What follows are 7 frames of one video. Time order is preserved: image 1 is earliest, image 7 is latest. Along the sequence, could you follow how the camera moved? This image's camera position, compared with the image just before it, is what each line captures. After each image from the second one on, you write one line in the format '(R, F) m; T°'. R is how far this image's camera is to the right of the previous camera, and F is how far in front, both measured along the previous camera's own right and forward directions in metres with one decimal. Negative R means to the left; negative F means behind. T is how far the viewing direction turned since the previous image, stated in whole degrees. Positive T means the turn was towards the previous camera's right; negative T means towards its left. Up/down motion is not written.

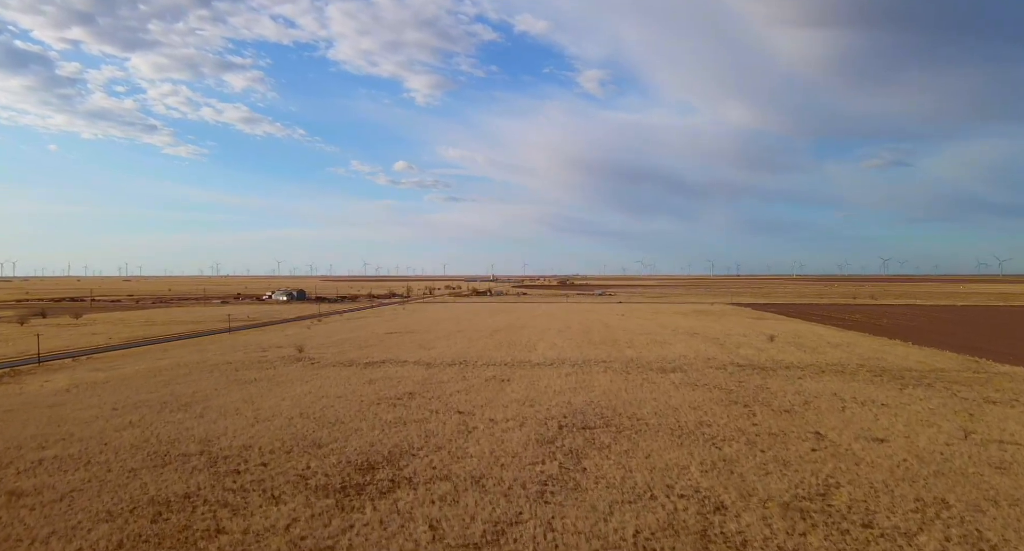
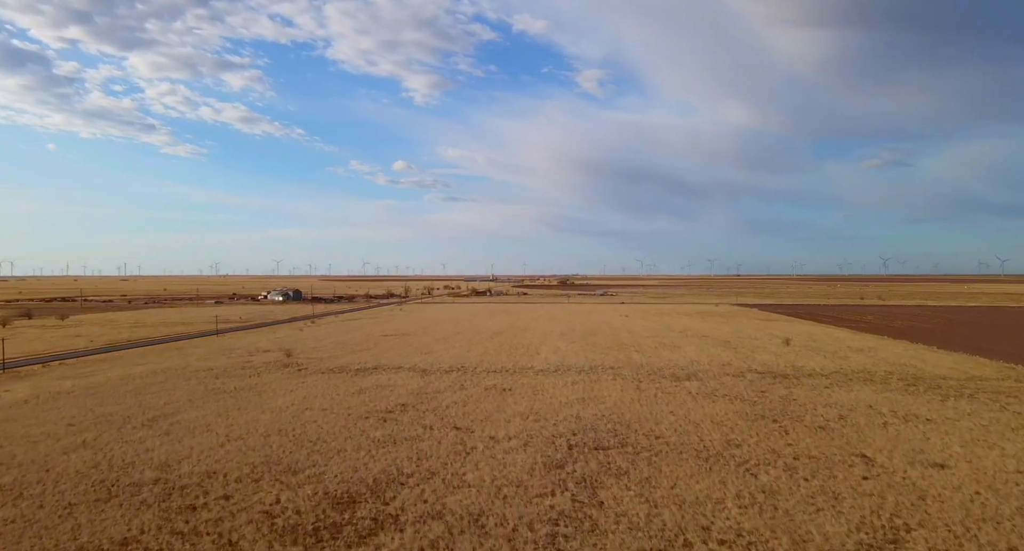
(-0.1, +1.4) m; 0°
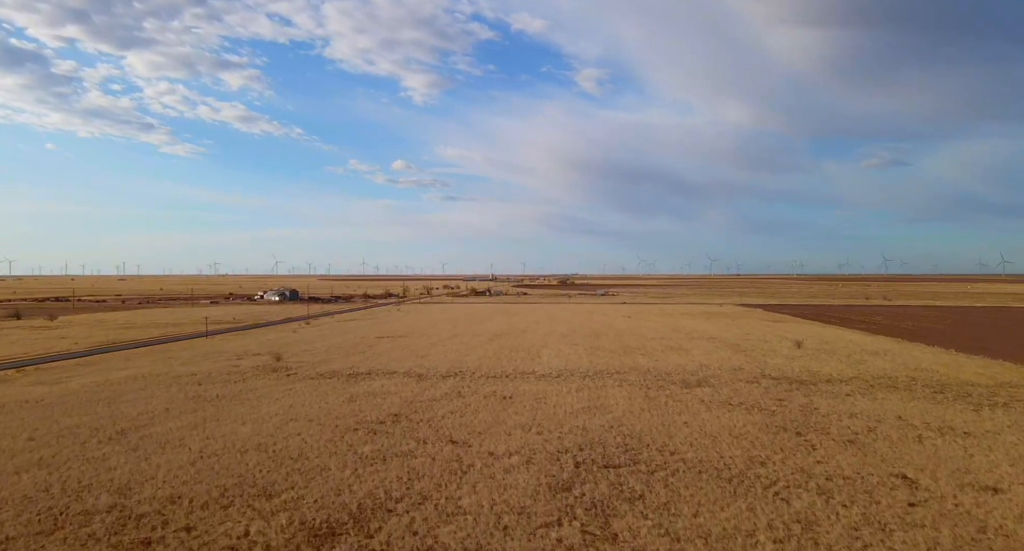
(0.0, +1.0) m; 0°
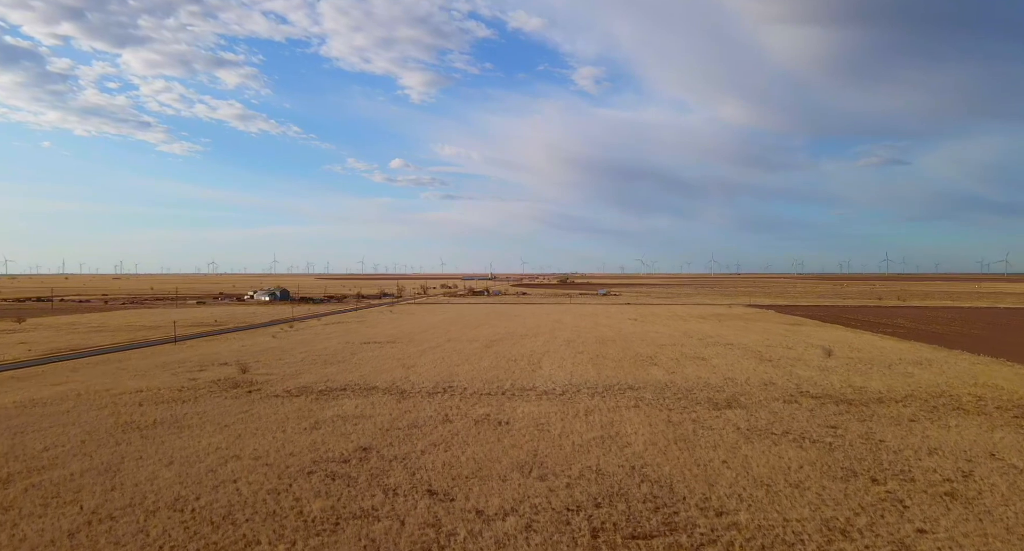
(+0.1, +2.6) m; 0°
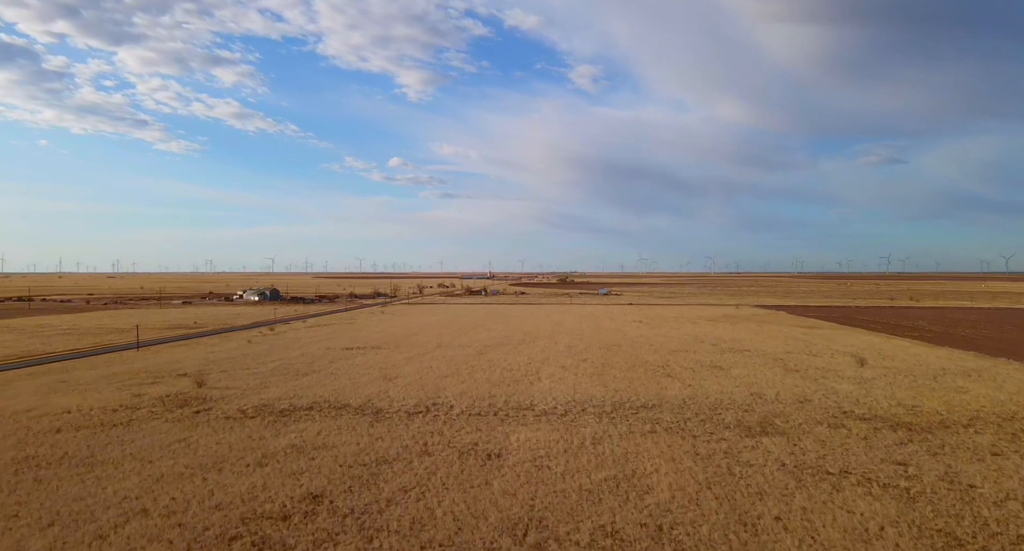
(+0.1, +2.4) m; 0°
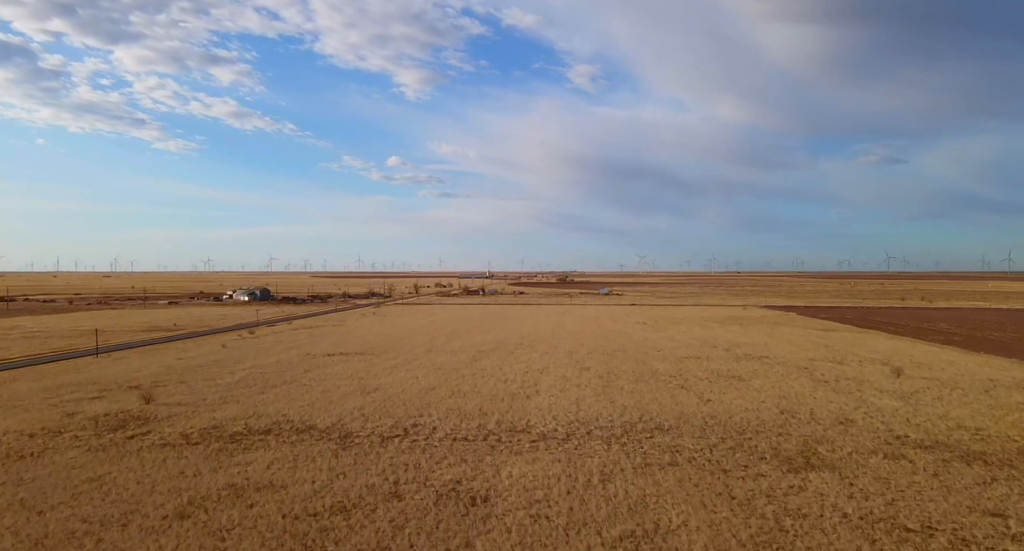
(+0.2, +2.2) m; 0°
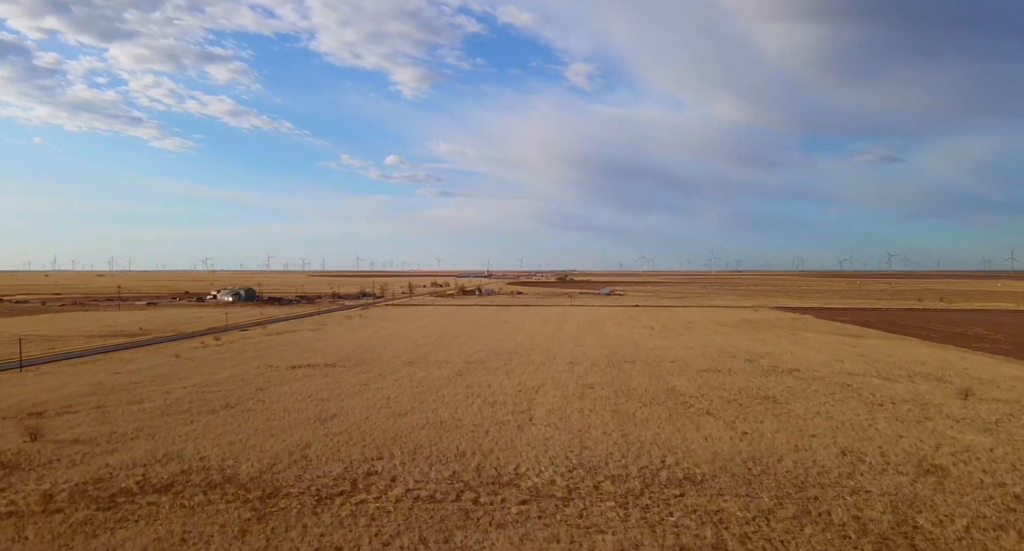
(+0.3, +3.2) m; 0°
